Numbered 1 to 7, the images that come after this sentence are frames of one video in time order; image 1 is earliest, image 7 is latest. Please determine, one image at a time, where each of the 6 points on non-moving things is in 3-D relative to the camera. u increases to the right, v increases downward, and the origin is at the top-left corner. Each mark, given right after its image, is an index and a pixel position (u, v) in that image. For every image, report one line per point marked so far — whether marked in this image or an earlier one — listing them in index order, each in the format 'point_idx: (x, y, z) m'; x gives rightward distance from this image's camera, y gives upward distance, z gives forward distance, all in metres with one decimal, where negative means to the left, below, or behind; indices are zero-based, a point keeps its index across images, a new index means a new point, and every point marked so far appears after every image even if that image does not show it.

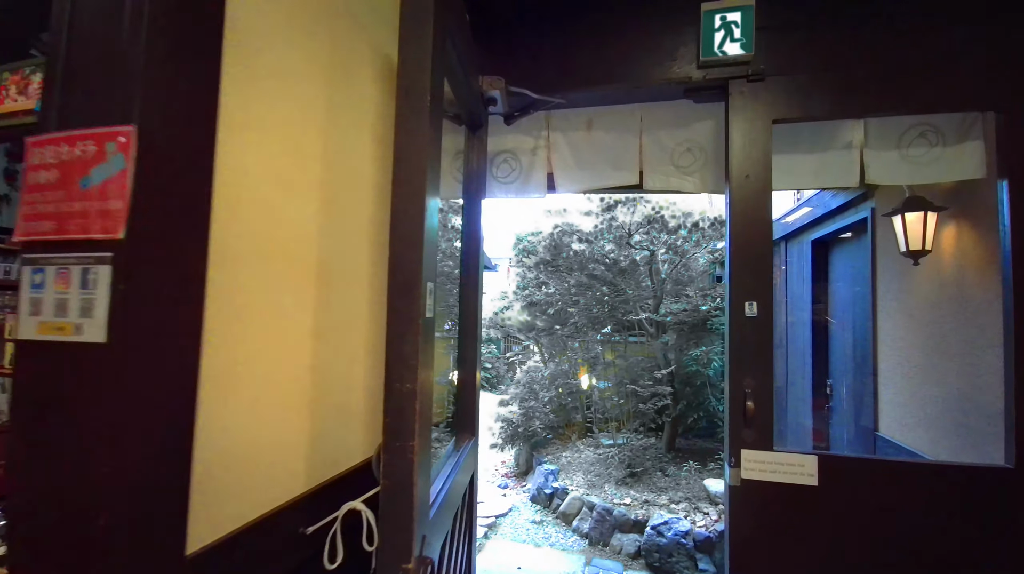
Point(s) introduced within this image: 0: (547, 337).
0: (+0.4, -0.5, +4.9) m
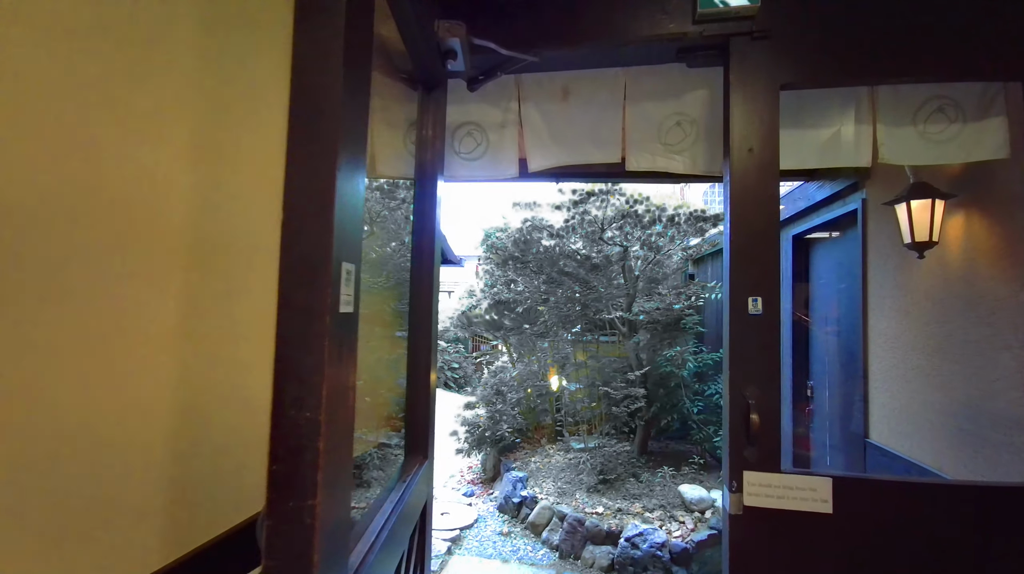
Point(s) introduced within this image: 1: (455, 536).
0: (0.0, -0.5, +4.7) m
1: (-0.4, -1.8, +3.4) m
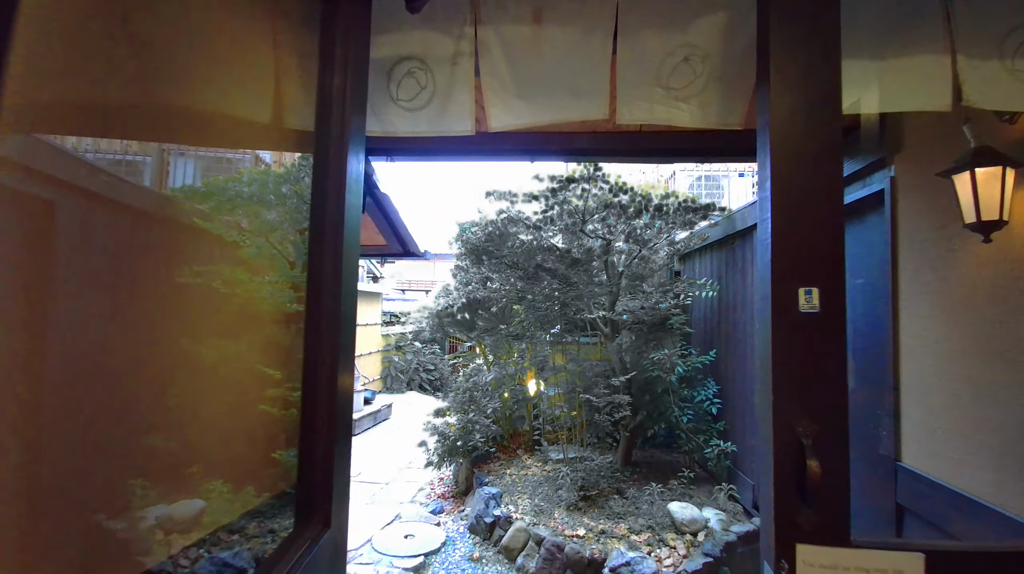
0: (-0.2, -0.4, +4.3) m
1: (-0.6, -1.7, +3.0) m
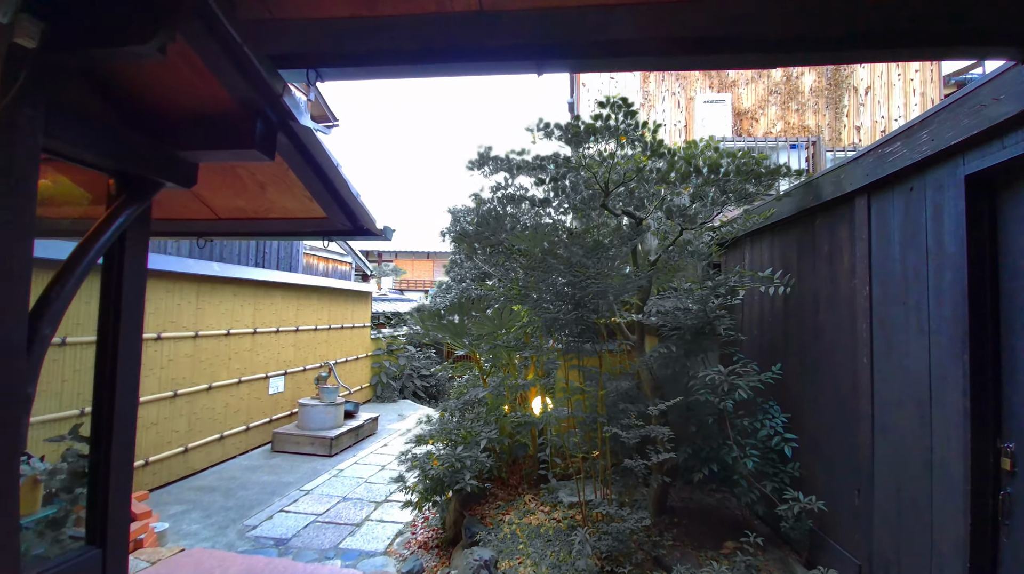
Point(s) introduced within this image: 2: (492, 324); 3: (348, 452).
0: (-0.2, -0.4, +3.4) m
1: (-0.6, -1.7, +2.1) m
2: (-0.1, -0.3, +3.3) m
3: (-1.9, -1.9, +5.4) m
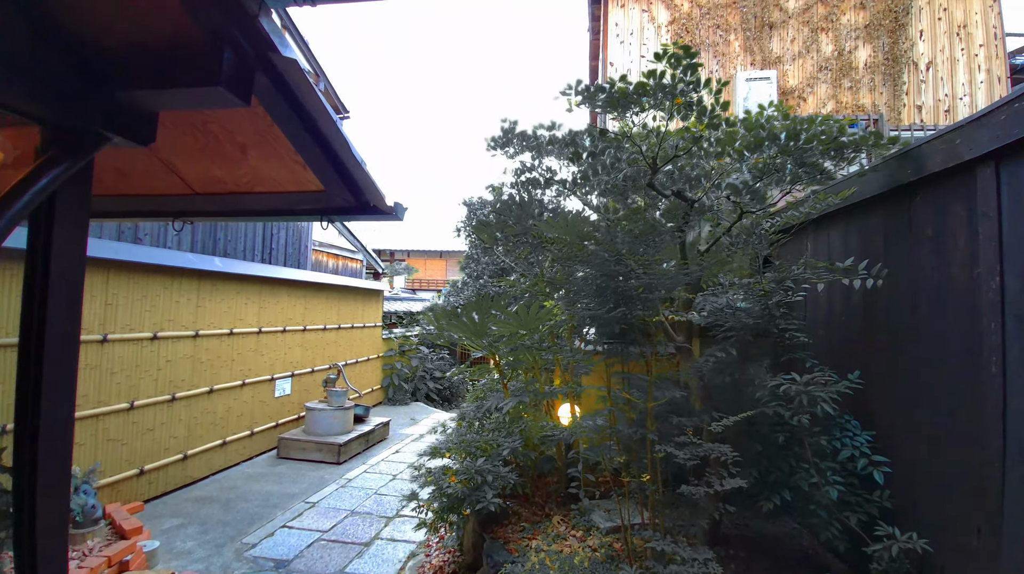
0: (0.0, -0.4, +3.1) m
1: (-0.5, -1.7, +1.8) m
2: (0.0, -0.2, +2.9) m
3: (-1.7, -1.8, +5.1) m
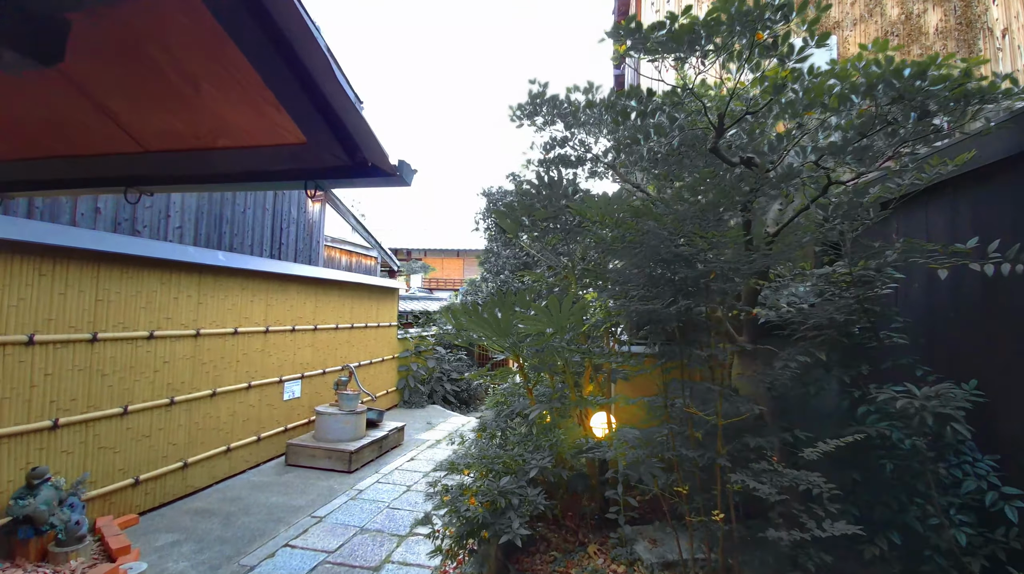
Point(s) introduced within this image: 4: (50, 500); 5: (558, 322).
0: (+0.1, -0.3, +2.7) m
1: (-0.4, -1.6, +1.4) m
2: (+0.2, -0.2, +2.5) m
3: (-1.4, -1.8, +4.7) m
4: (-2.6, -1.2, +2.7) m
5: (+0.2, -0.2, +2.5) m
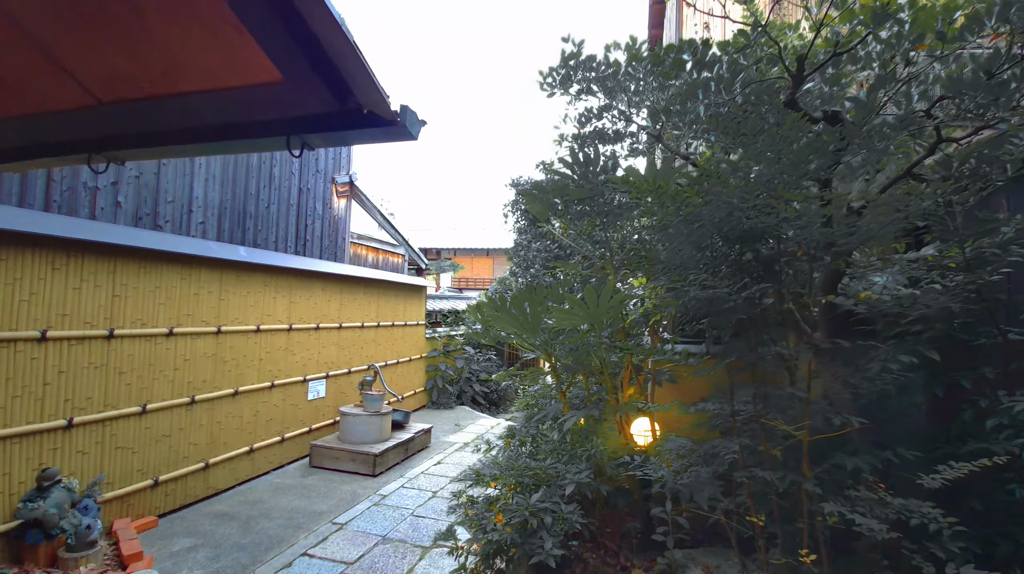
0: (+0.3, -0.3, +2.4) m
1: (-0.3, -1.6, +1.1) m
2: (+0.3, -0.1, +2.2) m
3: (-1.1, -1.8, +4.6) m
4: (-2.4, -1.2, +2.6) m
5: (+0.4, -0.1, +2.2) m
